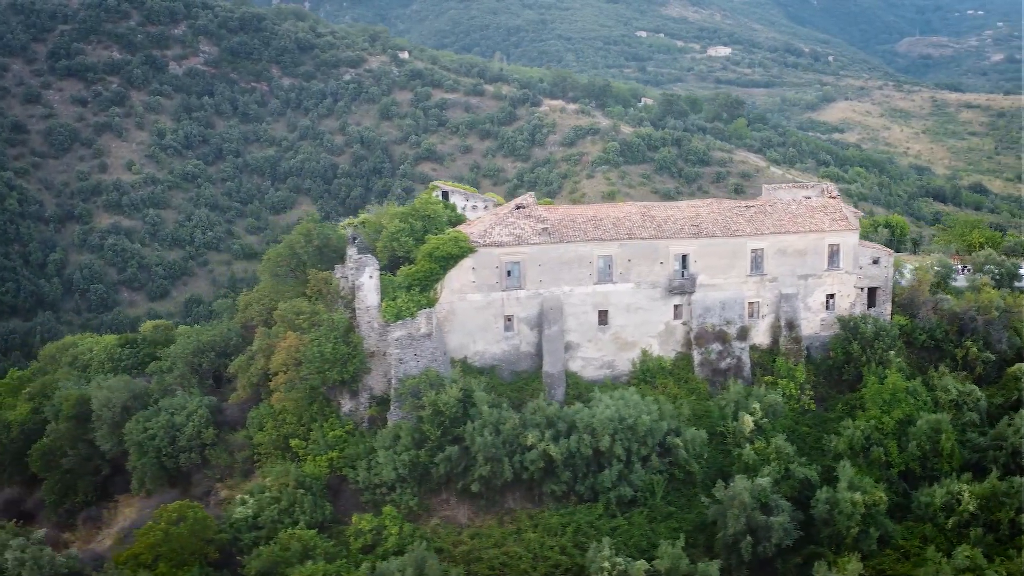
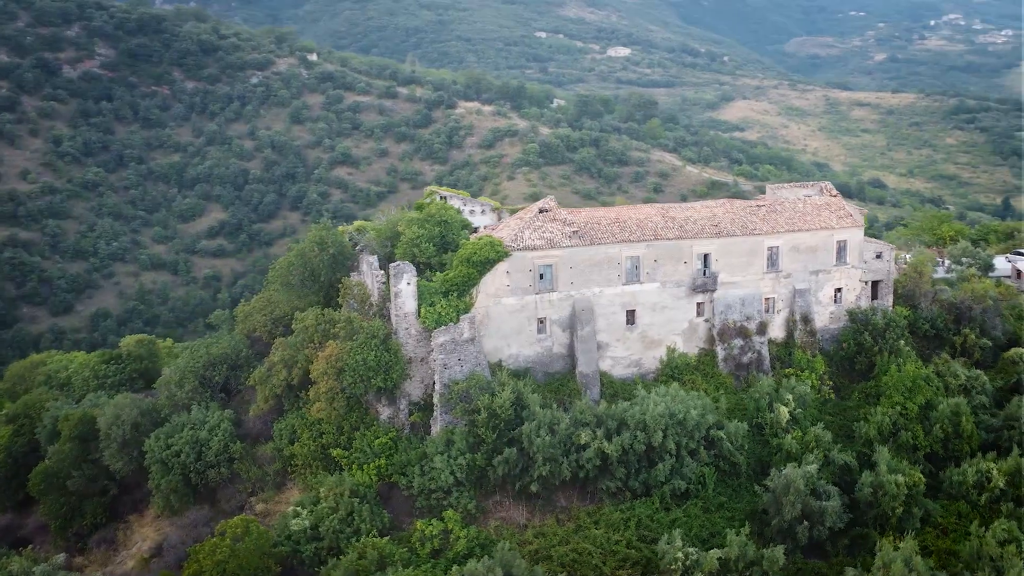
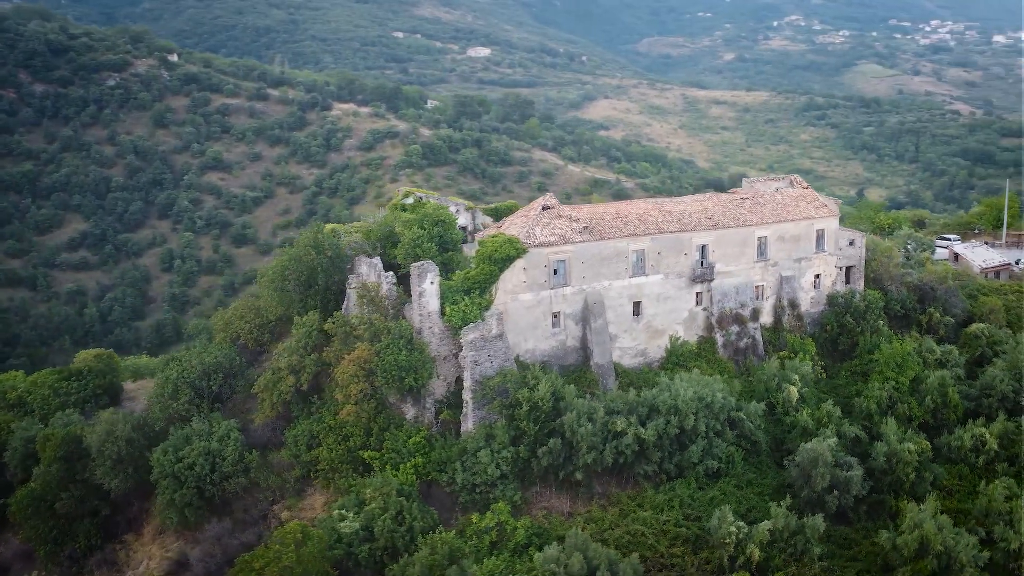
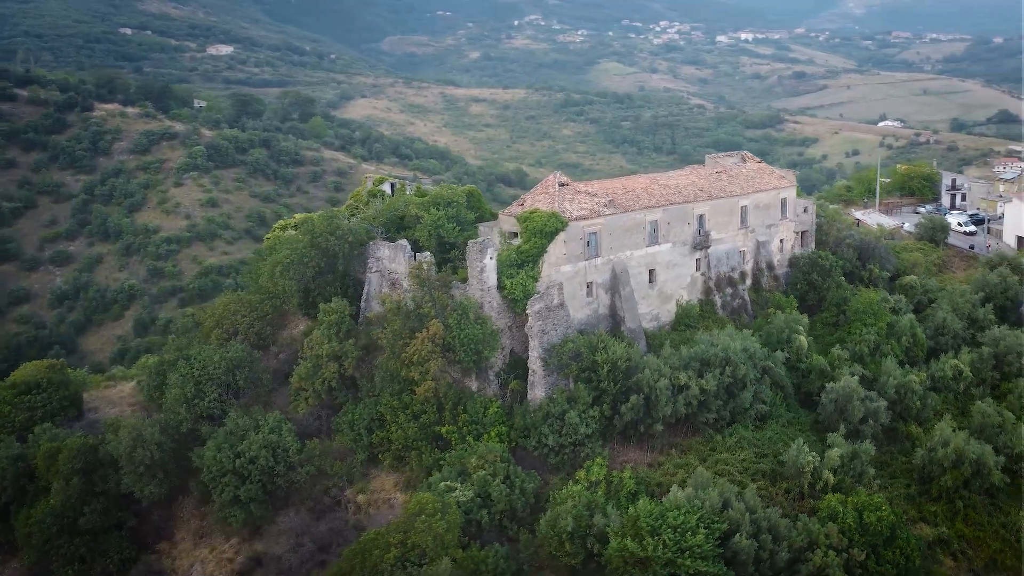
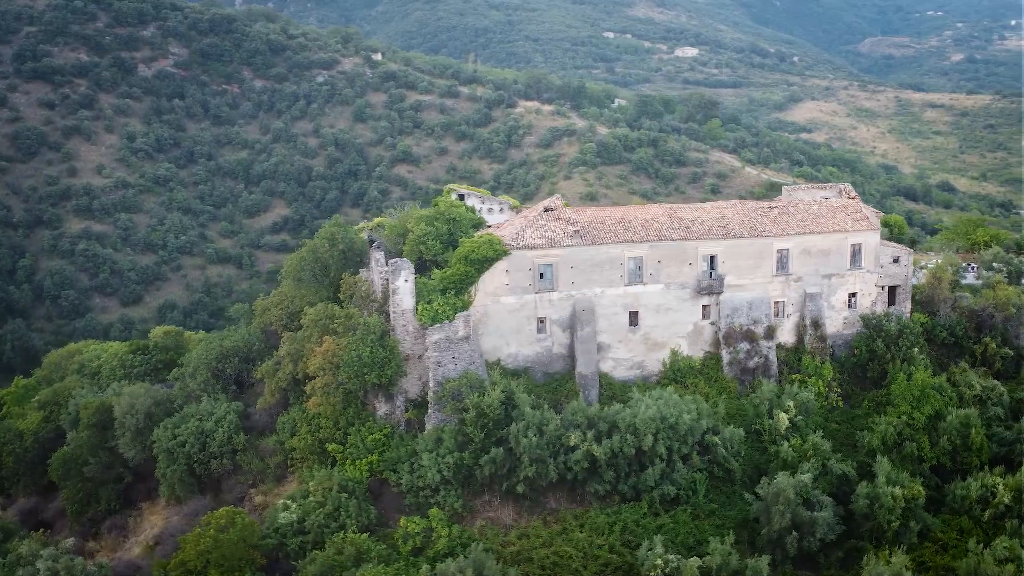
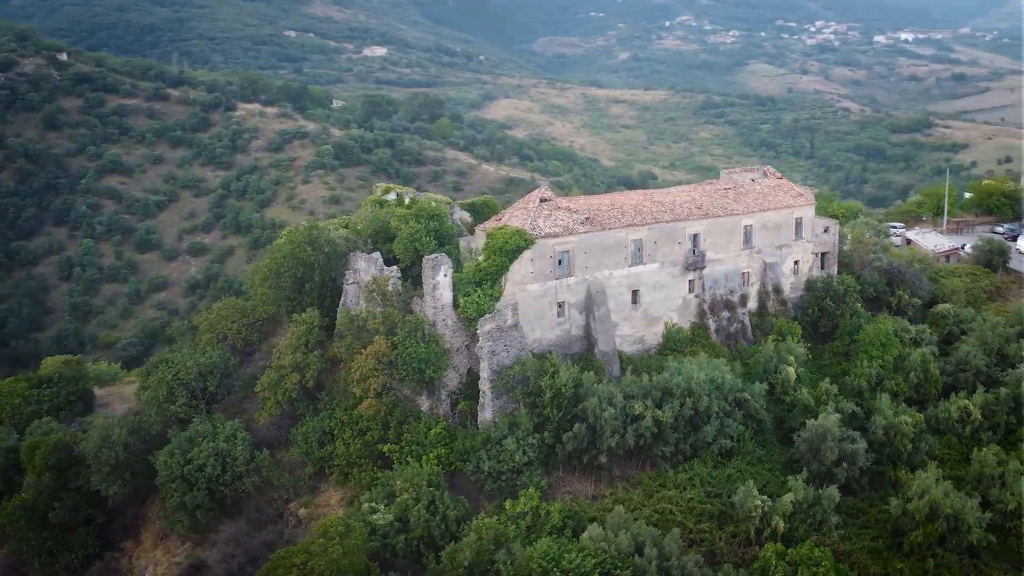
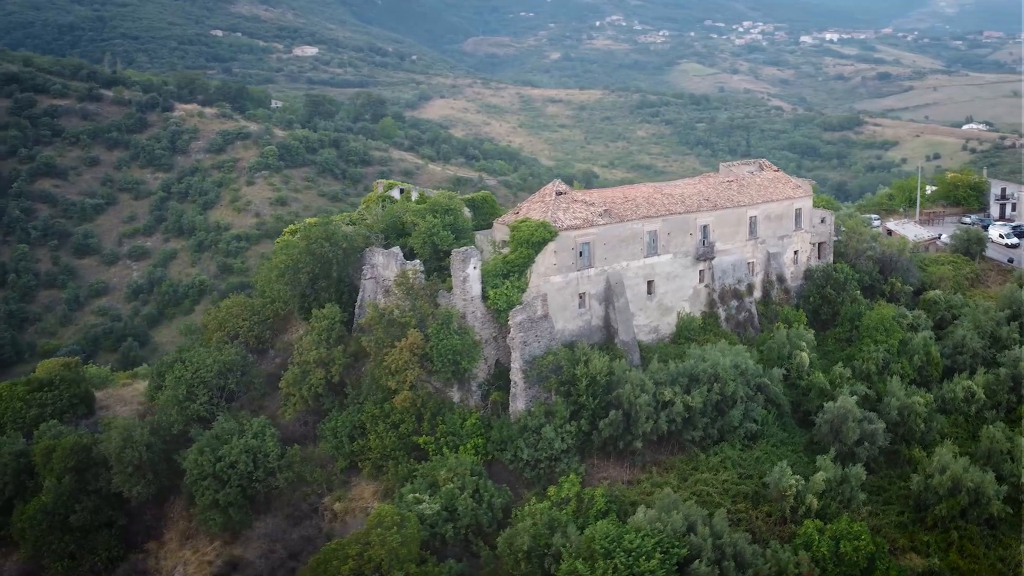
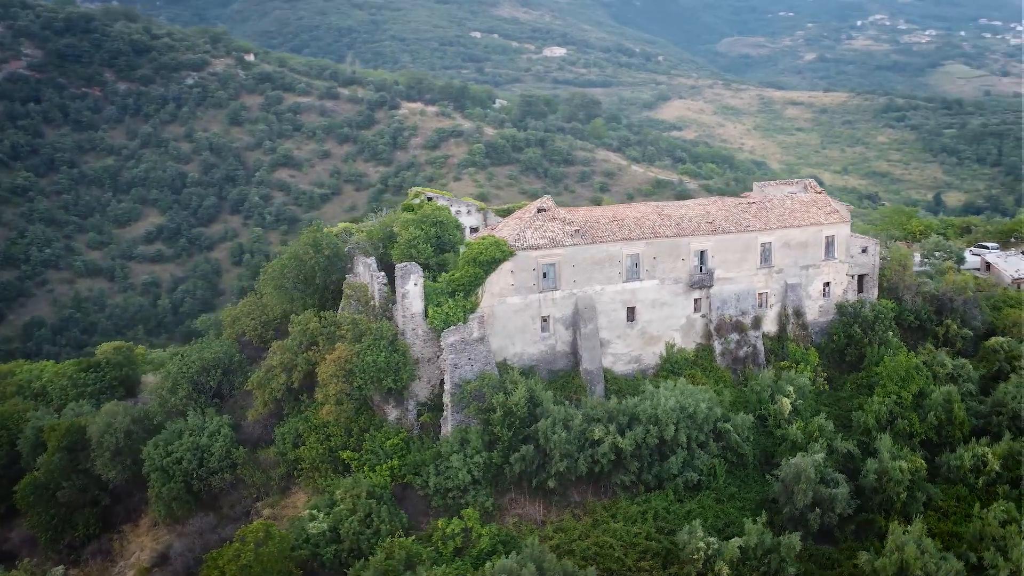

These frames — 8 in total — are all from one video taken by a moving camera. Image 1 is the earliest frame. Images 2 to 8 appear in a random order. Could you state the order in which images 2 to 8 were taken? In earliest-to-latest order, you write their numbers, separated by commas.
5, 2, 8, 3, 6, 7, 4
